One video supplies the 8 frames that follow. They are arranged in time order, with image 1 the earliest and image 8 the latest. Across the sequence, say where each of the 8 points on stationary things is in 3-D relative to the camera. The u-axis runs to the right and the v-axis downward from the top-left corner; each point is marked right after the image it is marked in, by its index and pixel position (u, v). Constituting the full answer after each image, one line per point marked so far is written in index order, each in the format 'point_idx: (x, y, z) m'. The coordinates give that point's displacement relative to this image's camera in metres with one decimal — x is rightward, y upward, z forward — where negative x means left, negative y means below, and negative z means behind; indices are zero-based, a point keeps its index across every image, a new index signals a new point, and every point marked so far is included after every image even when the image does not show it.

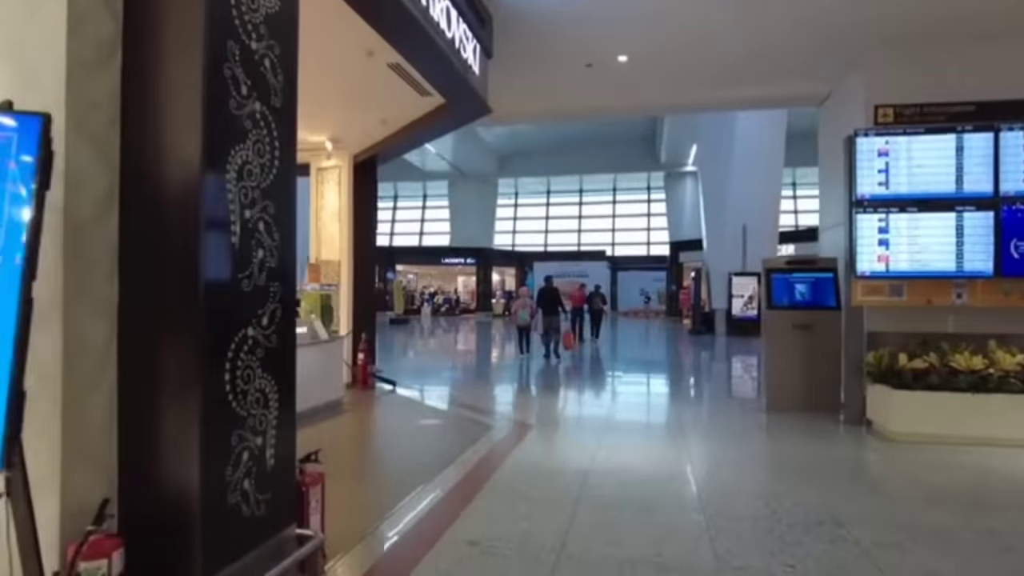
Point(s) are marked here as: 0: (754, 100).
0: (+1.9, +1.5, +5.1) m
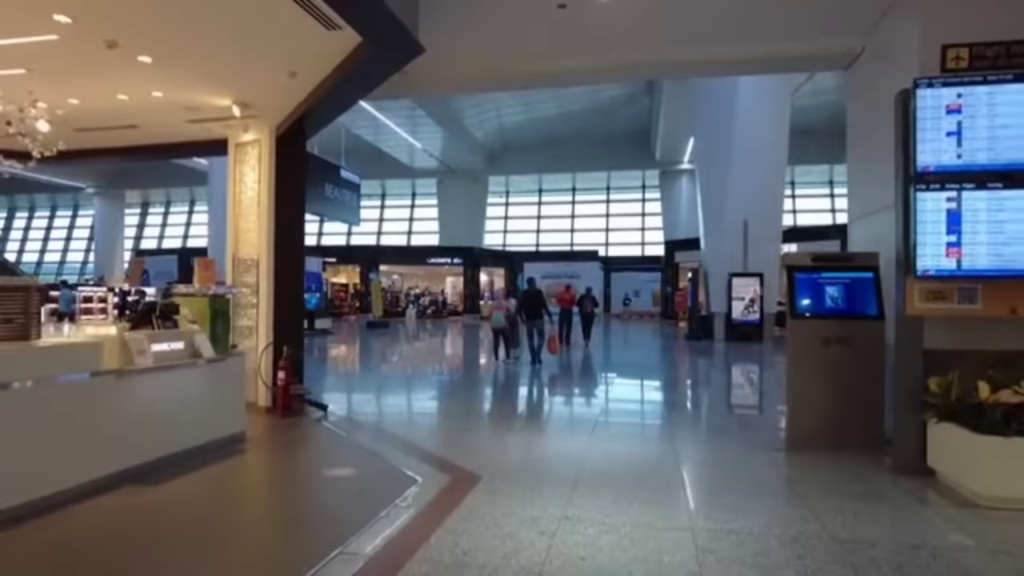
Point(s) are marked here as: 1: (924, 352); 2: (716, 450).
0: (+1.7, +1.5, +4.2) m
1: (+1.8, -0.3, +2.8) m
2: (+1.1, -0.9, +3.4) m
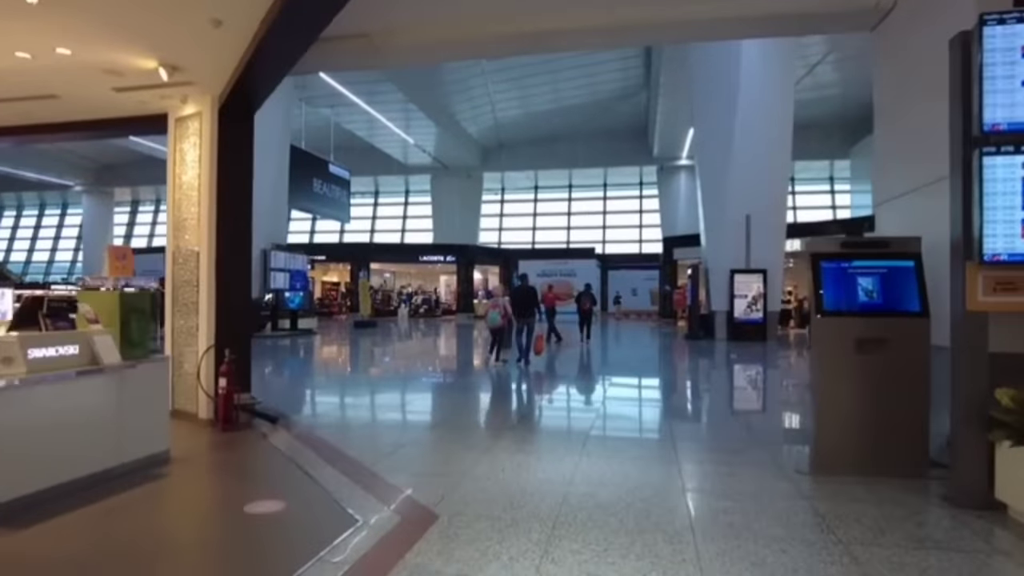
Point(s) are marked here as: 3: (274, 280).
0: (+1.6, +1.5, +3.7) m
1: (+1.6, -0.2, +2.2) m
2: (+1.0, -0.8, +2.9) m
3: (-5.2, +0.2, +13.9) m
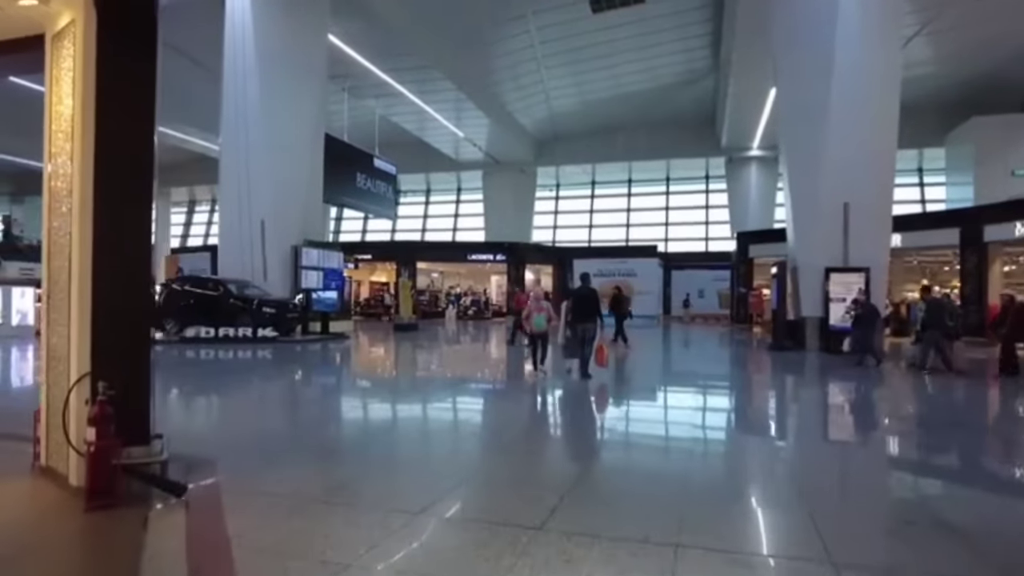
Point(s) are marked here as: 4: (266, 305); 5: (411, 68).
0: (+1.7, +1.5, +2.2) m
1: (+1.6, -0.2, +0.7) m
2: (+1.0, -0.8, +1.4) m
3: (-4.1, +0.2, +13.0) m
4: (-4.7, -0.3, +12.1) m
5: (-2.6, +5.7, +16.6) m
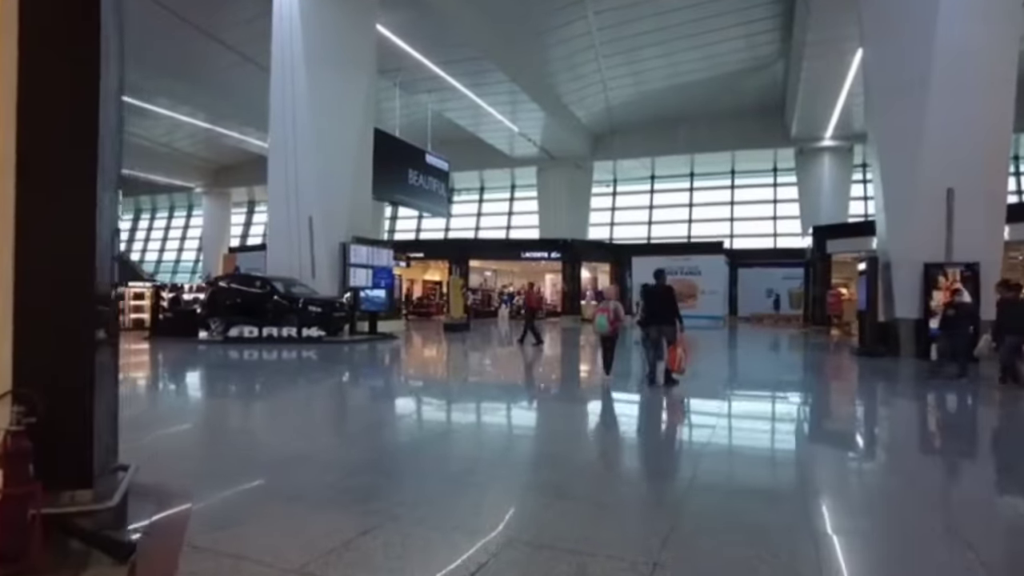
0: (+1.8, +1.5, +1.4) m
1: (+1.6, -0.2, -0.1) m
2: (+1.1, -0.8, +0.7) m
3: (-3.1, +0.2, +12.6) m
4: (-3.7, -0.3, +11.8) m
5: (-1.2, +5.7, +16.1) m
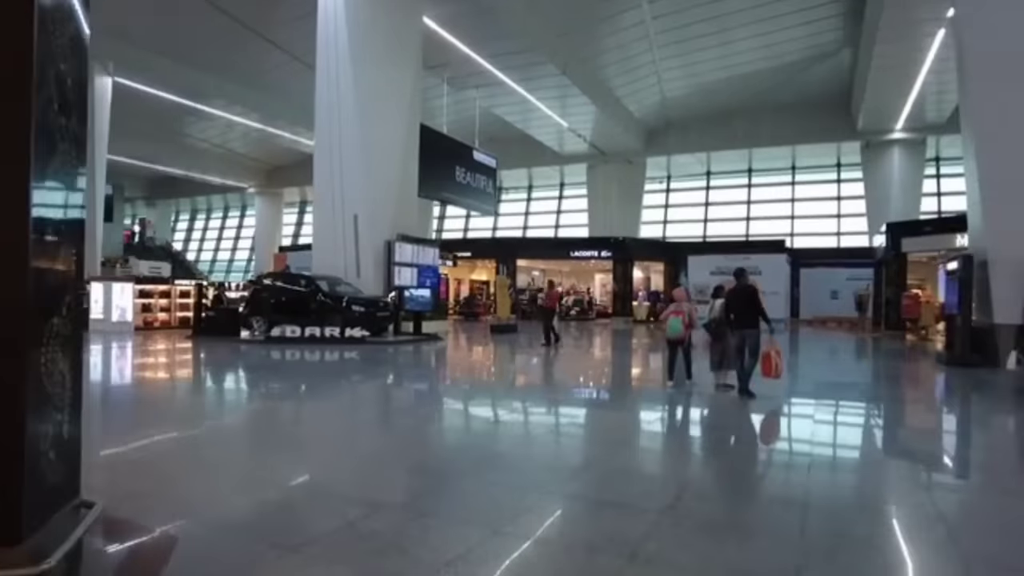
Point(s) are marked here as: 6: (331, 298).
0: (+1.9, +1.5, +0.7) m
1: (+1.6, -0.2, -0.7) m
2: (+1.1, -0.8, +0.1) m
3: (-2.1, +0.2, +12.3) m
4: (-2.8, -0.3, +11.5) m
5: (0.0, +5.7, +15.7) m
6: (-3.2, -0.2, +11.4) m
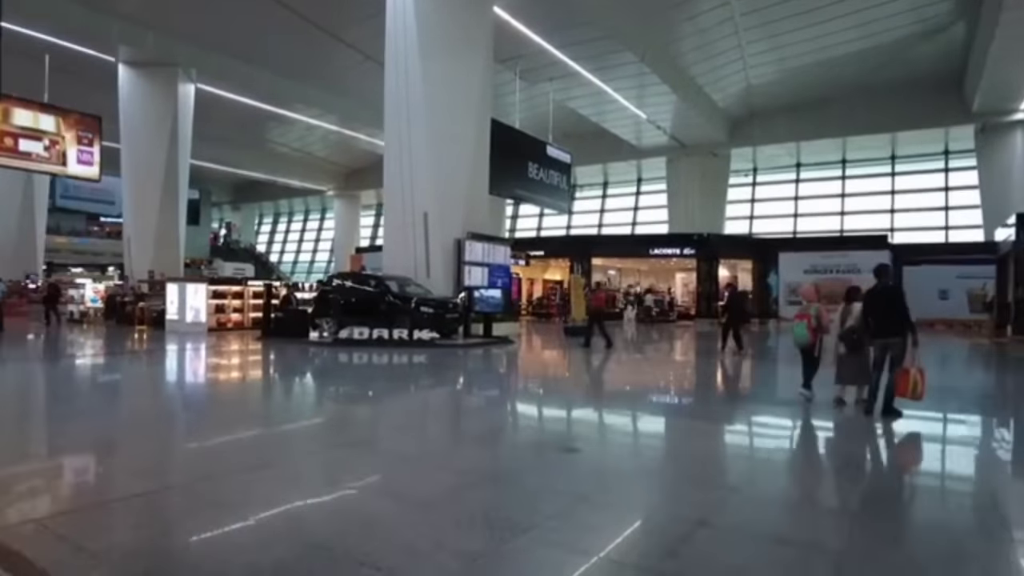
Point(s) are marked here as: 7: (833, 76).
0: (+1.9, +1.5, -0.2) m
1: (+1.5, -0.2, -1.5) m
2: (+1.1, -0.8, -0.7) m
3: (-0.7, +0.2, +11.8) m
4: (-1.5, -0.3, +11.1) m
5: (+1.7, +5.7, +14.9) m
6: (-1.9, -0.2, +11.1) m
7: (+9.6, +6.4, +19.2) m
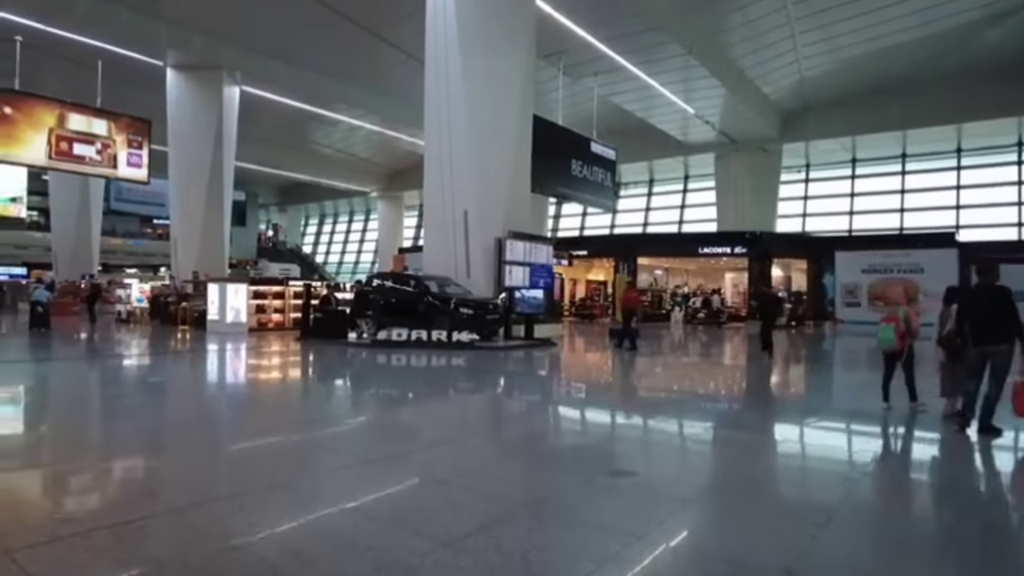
0: (+1.9, +1.5, -0.6) m
1: (+1.4, -0.2, -2.0) m
2: (+1.0, -0.8, -1.1) m
3: (0.0, +0.2, +11.5) m
4: (-0.8, -0.3, +10.8) m
5: (+2.7, +5.7, +14.4) m
6: (-1.2, -0.2, +10.8) m
7: (+10.9, +6.4, +18.2) m
